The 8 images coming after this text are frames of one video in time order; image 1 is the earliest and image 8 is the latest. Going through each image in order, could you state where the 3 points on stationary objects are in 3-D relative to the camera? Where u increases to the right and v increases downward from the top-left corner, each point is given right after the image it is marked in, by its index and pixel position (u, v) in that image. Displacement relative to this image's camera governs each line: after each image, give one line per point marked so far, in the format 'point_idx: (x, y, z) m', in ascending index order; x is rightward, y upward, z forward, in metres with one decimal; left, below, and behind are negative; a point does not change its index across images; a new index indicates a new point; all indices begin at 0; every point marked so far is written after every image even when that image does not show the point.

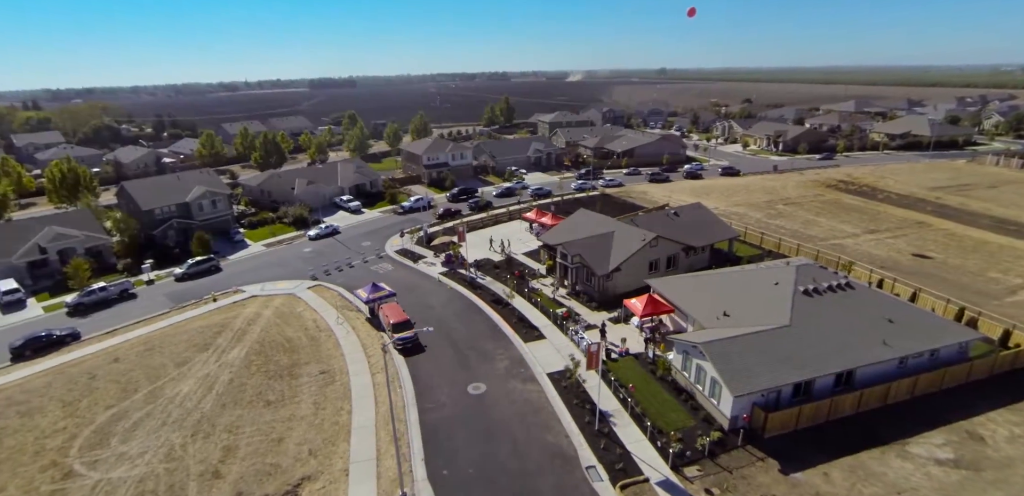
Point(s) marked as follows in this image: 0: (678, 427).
0: (+6.3, -6.8, +17.8) m
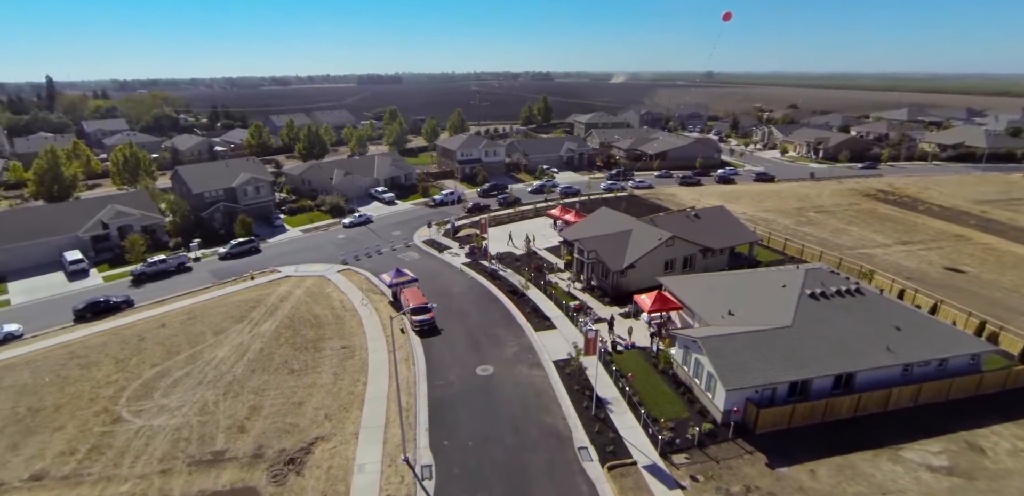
0: (+6.3, -6.7, +18.4) m
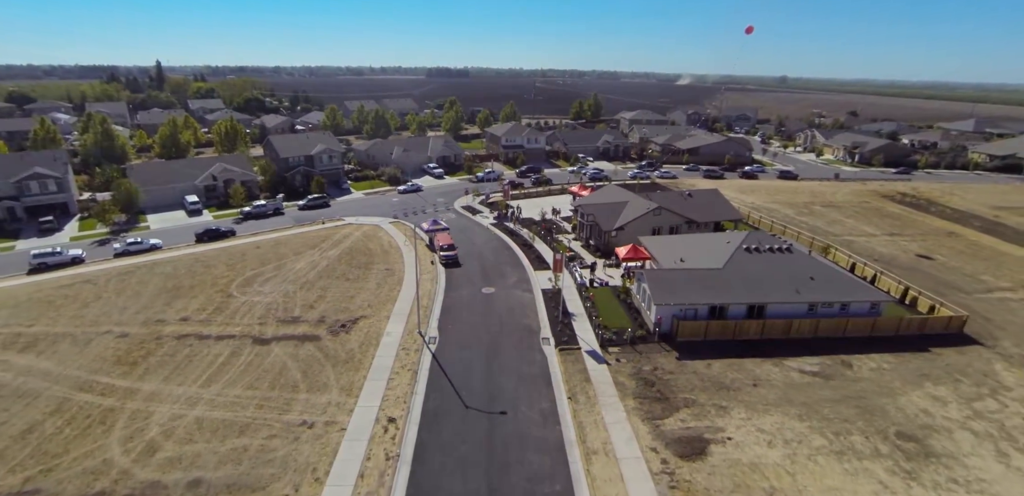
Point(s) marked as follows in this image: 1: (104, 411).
0: (+5.4, -4.1, +24.5) m
1: (-16.0, -6.4, +18.4) m
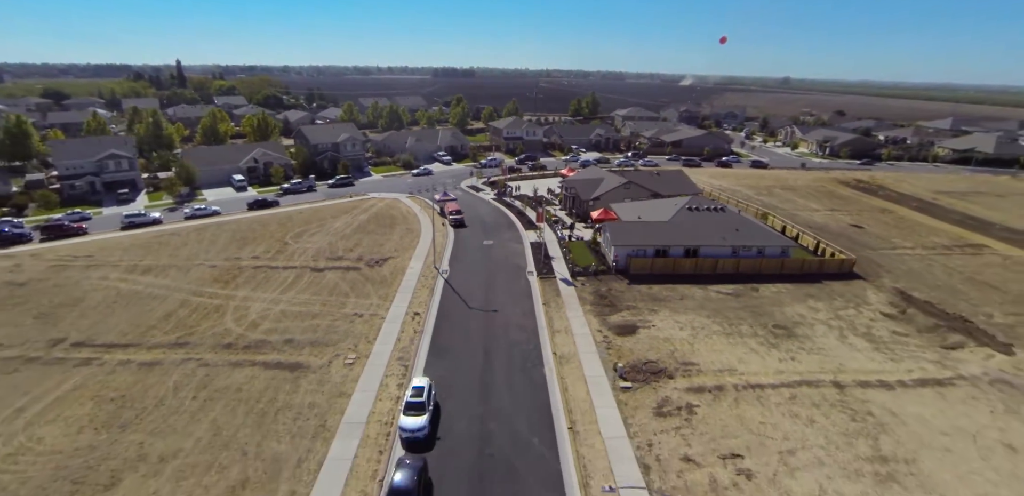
0: (+5.0, -1.1, +32.0) m
1: (-16.5, -3.2, +26.1) m
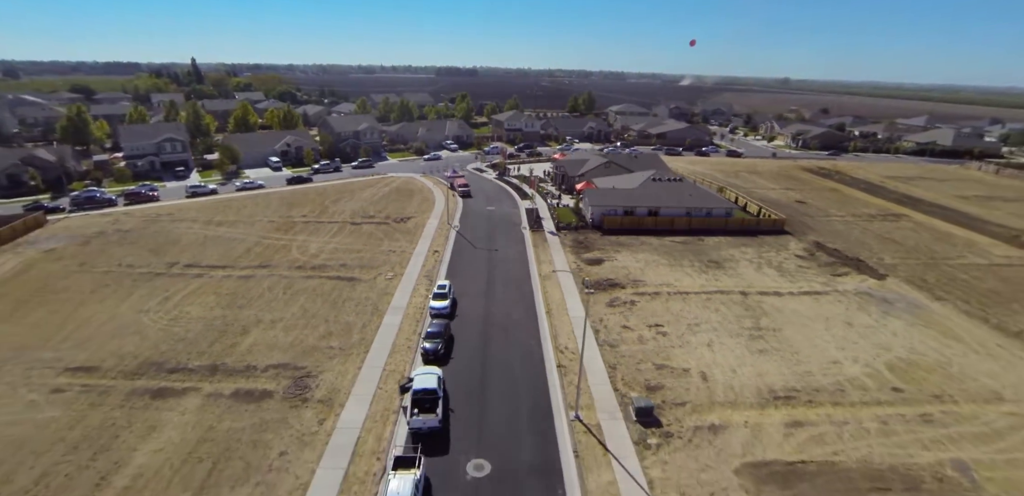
0: (+4.8, +2.2, +39.9) m
1: (-16.8, +0.2, +34.1) m
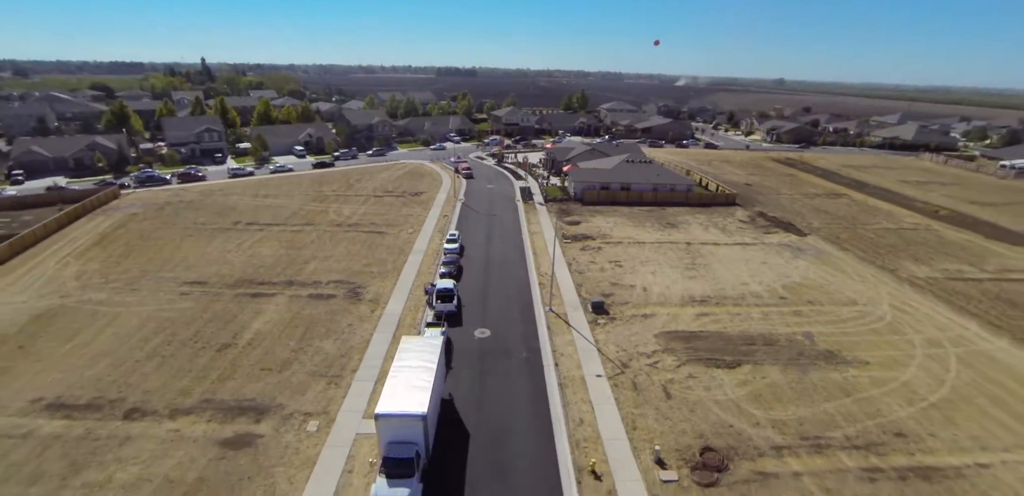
0: (+4.4, +5.3, +47.7) m
1: (-17.1, +3.4, +41.8) m
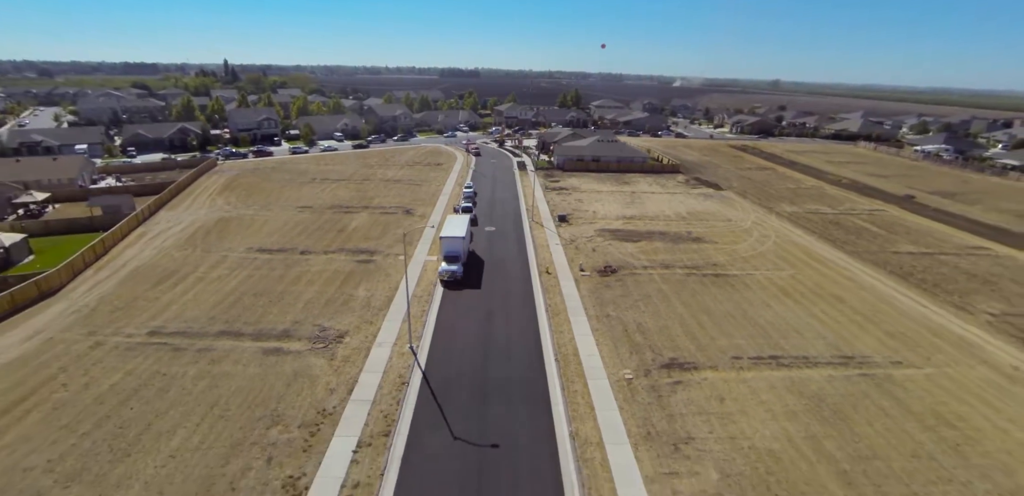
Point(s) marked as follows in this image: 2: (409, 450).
0: (+4.2, +11.1, +62.9) m
1: (-17.4, +9.2, +57.2) m
2: (-3.6, -7.0, +16.4) m
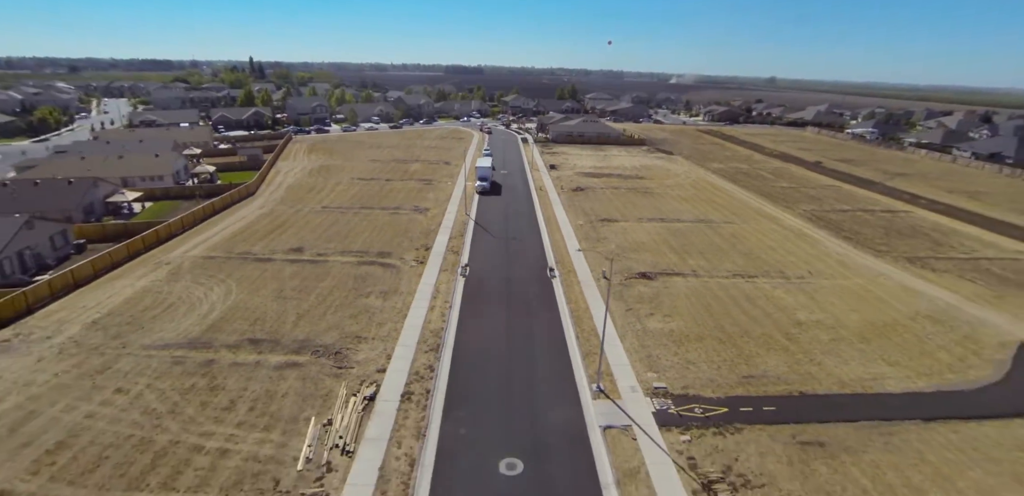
0: (+5.1, +19.0, +81.8) m
1: (-16.5, +17.2, +76.2) m
2: (-2.9, +0.7, +35.4) m
